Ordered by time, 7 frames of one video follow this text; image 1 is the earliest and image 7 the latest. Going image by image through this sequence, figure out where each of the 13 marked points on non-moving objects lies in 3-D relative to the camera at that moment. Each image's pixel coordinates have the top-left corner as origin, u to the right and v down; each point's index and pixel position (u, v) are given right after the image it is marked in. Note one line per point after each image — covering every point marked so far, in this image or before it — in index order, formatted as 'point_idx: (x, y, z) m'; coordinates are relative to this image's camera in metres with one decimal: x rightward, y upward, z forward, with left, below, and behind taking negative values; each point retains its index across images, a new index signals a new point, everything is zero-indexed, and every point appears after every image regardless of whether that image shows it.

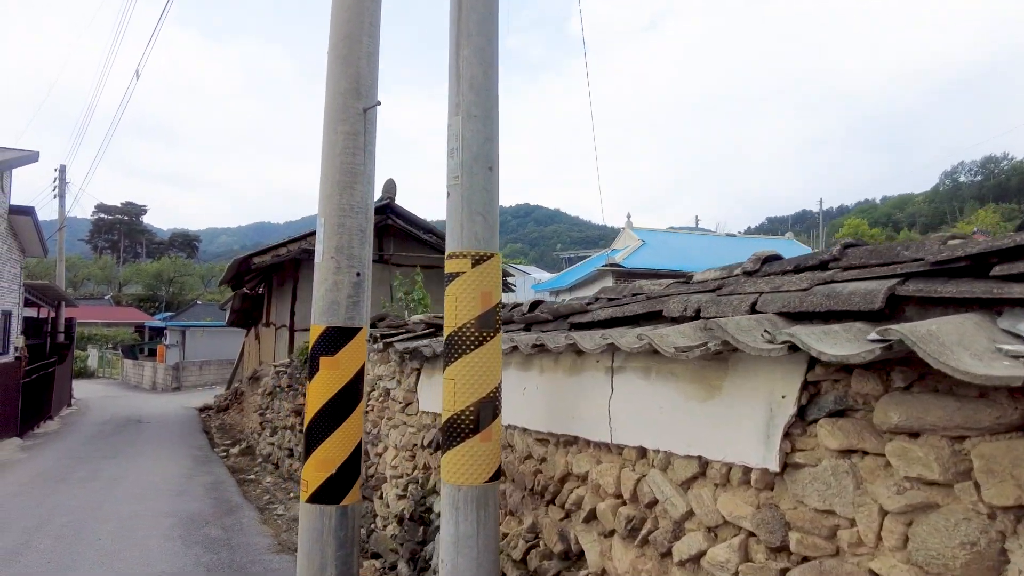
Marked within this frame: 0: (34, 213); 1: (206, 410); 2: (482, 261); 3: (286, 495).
0: (-12.5, +2.0, +16.8) m
1: (-8.8, -3.5, +18.4) m
2: (-0.1, +0.1, +2.6) m
3: (-2.6, -2.4, +7.5) m
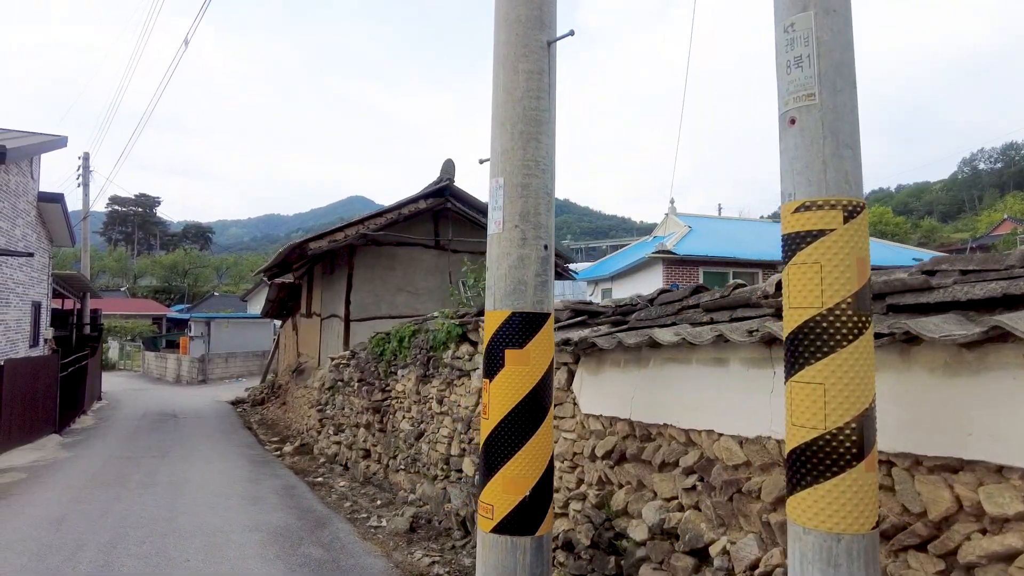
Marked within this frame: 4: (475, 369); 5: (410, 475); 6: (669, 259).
0: (-11.3, +2.2, +16.2) m
1: (-7.5, -3.2, +17.8) m
2: (+1.0, +0.2, +1.8) m
3: (-1.5, -2.2, +6.7) m
4: (-0.3, -0.7, +5.5) m
5: (-1.0, -1.9, +6.5) m
6: (+4.3, +0.8, +17.6) m
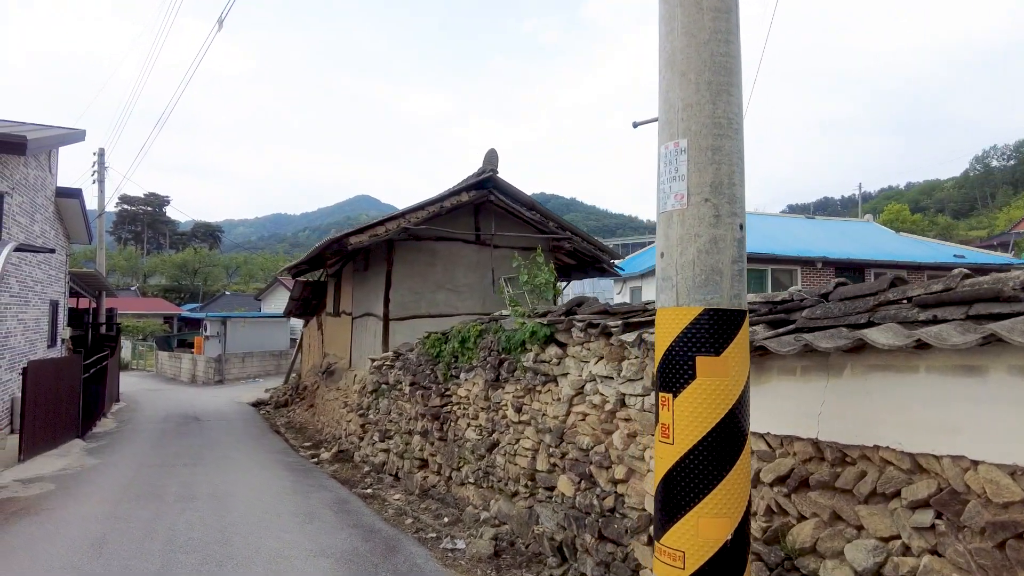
0: (-10.5, +2.3, +15.7) m
1: (-6.7, -3.2, +17.2) m
2: (+1.7, +0.2, +1.2) m
3: (-0.7, -2.2, +6.1) m
4: (+0.4, -0.7, +4.9) m
5: (-0.3, -1.9, +5.9) m
6: (+5.2, +0.9, +17.0) m
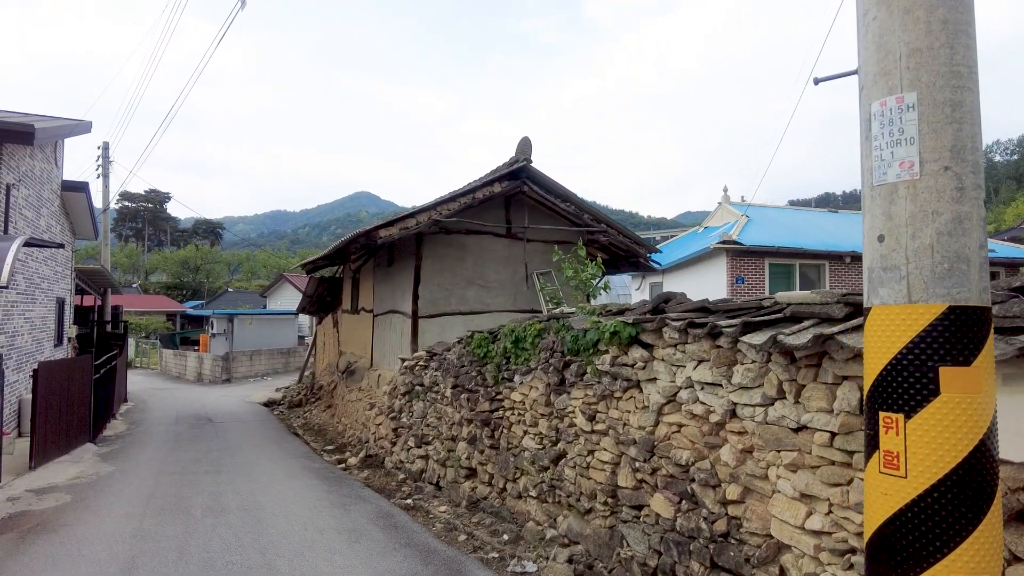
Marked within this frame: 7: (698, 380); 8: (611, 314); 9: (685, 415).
0: (-10.0, +2.3, +15.1) m
1: (-6.2, -3.1, +16.7) m
2: (+2.2, +0.3, +0.7) m
3: (-0.2, -2.2, +5.6) m
4: (+1.0, -0.6, +4.4) m
5: (+0.3, -1.8, +5.4) m
6: (+5.7, +1.0, +16.4) m
7: (+1.2, -0.6, +4.0) m
8: (+0.8, -0.2, +4.9) m
9: (+1.1, -0.8, +4.1) m
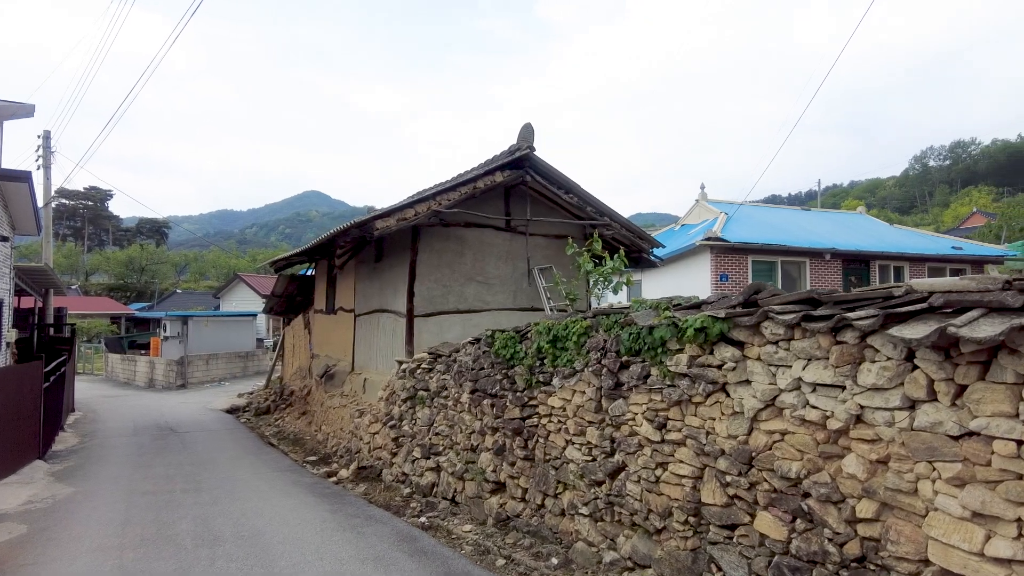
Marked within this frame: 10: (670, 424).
0: (-10.3, +2.3, +13.8) m
1: (-6.6, -3.0, +15.6) m
2: (+2.9, +0.3, +0.2) m
3: (+0.2, -2.1, +5.0) m
4: (+1.4, -0.6, +3.9) m
5: (+0.6, -1.8, +4.8) m
6: (+5.2, +1.1, +16.2) m
7: (+1.6, -0.5, +3.5) m
8: (+1.2, -0.1, +4.3) m
9: (+1.6, -0.7, +3.6) m
10: (+1.1, -0.9, +4.3) m
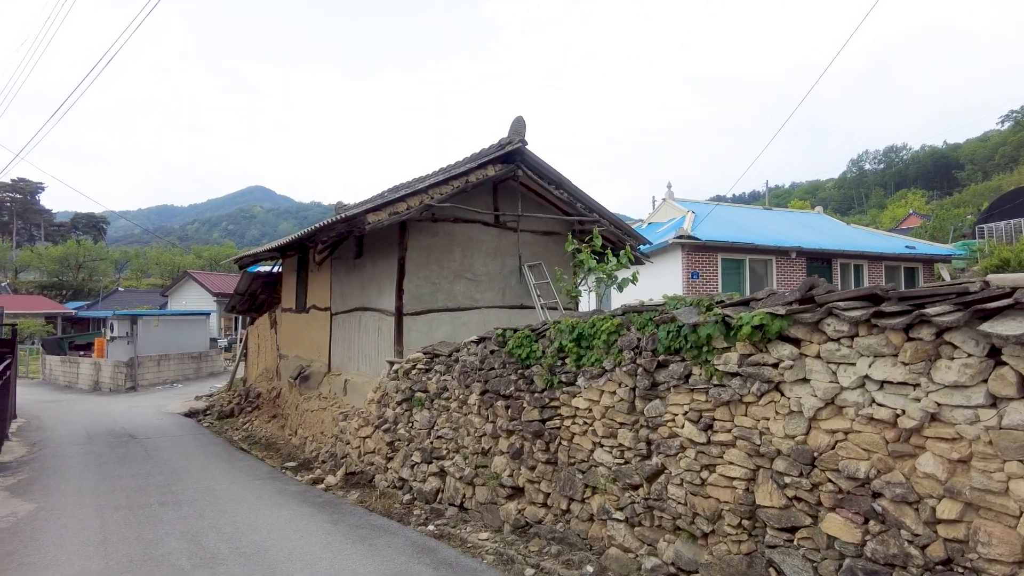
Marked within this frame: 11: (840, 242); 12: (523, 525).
0: (-10.7, +2.4, +12.7) m
1: (-7.2, -3.0, +14.9) m
2: (+3.5, +0.4, +0.2) m
3: (+0.4, -2.1, +4.8) m
4: (+1.7, -0.5, +3.8) m
5: (+0.9, -1.7, +4.6) m
6: (+4.6, +1.1, +16.3) m
7: (+2.0, -0.5, +3.4) m
8: (+1.4, -0.1, +4.2) m
9: (+1.9, -0.7, +3.5) m
10: (+1.3, -0.9, +4.2) m
11: (+9.8, +1.4, +19.2) m
12: (+0.1, -2.0, +5.5) m
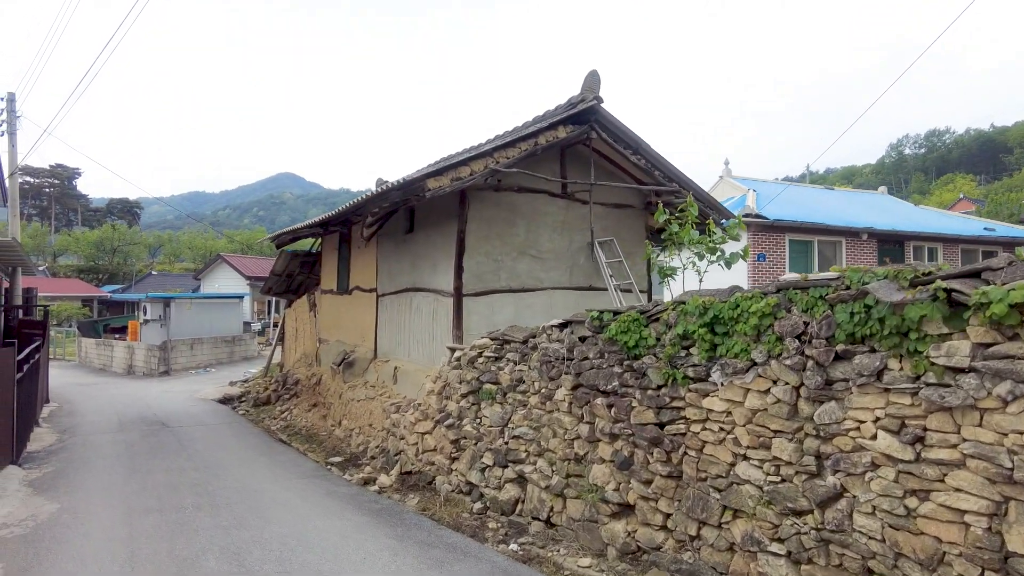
0: (-9.6, +2.8, +12.0) m
1: (-6.0, -2.6, +14.2) m
2: (+4.0, +0.4, -1.0) m
3: (+1.1, -1.9, +3.8) m
4: (+2.4, -0.4, +2.6) m
5: (+1.6, -1.5, +3.6) m
6: (+5.8, +1.5, +15.1) m
7: (+2.6, -0.3, +2.3) m
8: (+2.1, +0.1, +3.1) m
9: (+2.6, -0.6, +2.4) m
10: (+2.0, -0.7, +3.1) m
11: (+11.1, +1.8, +17.7) m
12: (+0.9, -1.8, +4.4) m
